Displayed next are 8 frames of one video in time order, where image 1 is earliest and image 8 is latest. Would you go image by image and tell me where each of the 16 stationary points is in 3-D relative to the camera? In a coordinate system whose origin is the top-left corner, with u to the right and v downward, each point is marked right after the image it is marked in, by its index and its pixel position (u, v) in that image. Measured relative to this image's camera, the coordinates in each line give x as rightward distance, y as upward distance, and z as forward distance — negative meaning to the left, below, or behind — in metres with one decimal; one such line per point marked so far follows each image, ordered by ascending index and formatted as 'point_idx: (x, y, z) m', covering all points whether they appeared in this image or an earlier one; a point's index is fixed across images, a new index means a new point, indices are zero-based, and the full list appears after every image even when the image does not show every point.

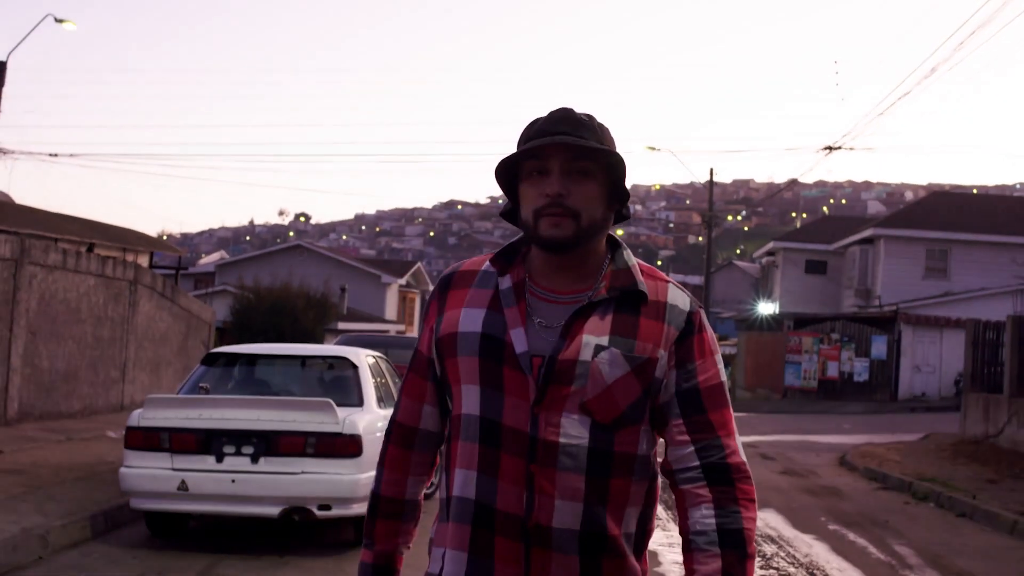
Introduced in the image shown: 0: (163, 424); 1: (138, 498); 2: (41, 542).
0: (-2.4, -0.9, +7.3) m
1: (-2.6, -1.5, +7.4) m
2: (-3.1, -1.7, +7.0) m
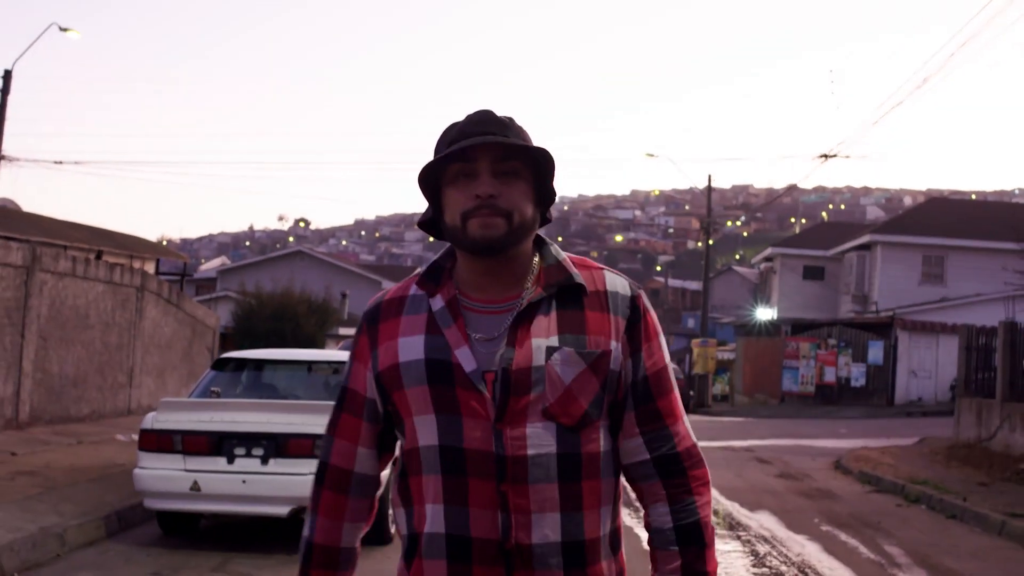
0: (-2.4, -1.0, +7.6) m
1: (-2.6, -1.5, +7.6) m
2: (-3.1, -1.7, +7.3) m
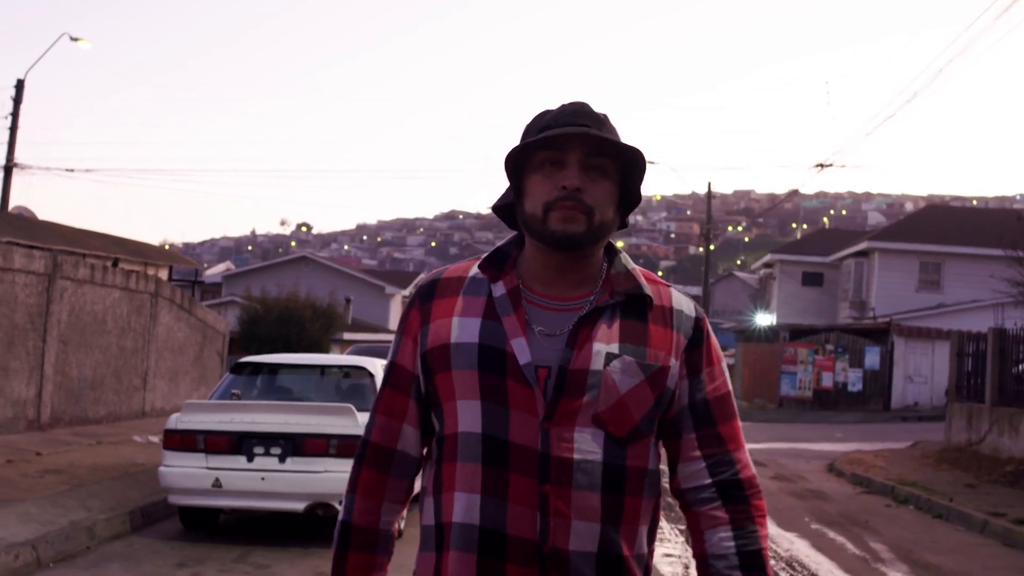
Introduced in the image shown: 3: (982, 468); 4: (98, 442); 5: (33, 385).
0: (-2.4, -1.1, +8.1) m
1: (-2.6, -1.6, +8.1) m
2: (-3.1, -1.8, +7.7) m
3: (+6.9, -2.6, +15.5) m
4: (-4.7, -1.7, +11.9) m
5: (-5.4, -1.1, +11.8) m
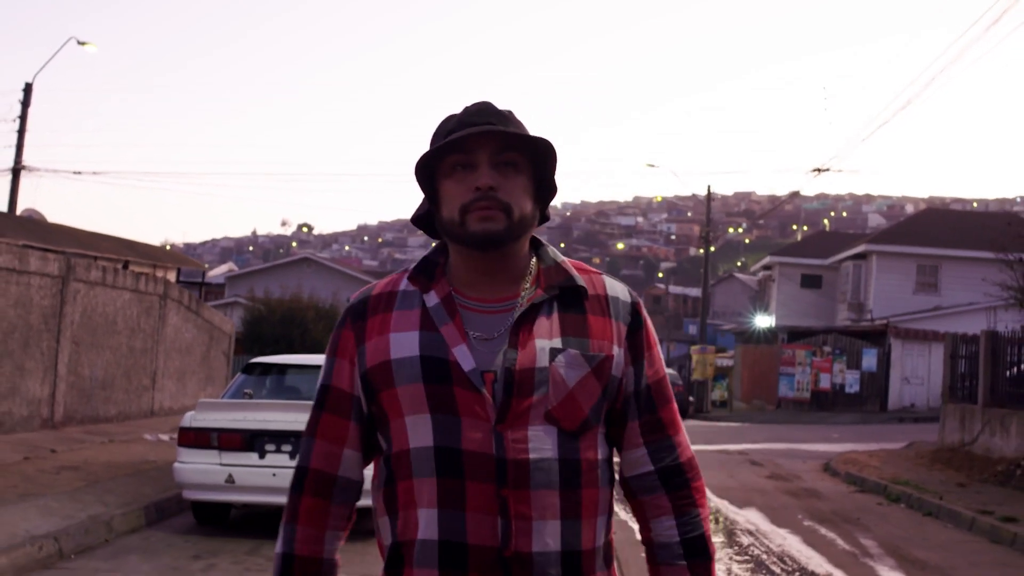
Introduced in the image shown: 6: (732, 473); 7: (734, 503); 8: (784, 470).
0: (-2.4, -1.1, +8.4) m
1: (-2.6, -1.6, +8.4) m
2: (-3.1, -1.8, +8.0) m
3: (+6.9, -2.7, +15.8) m
4: (-4.7, -1.8, +12.2) m
5: (-5.3, -1.1, +12.1) m
6: (+3.4, -2.8, +16.2) m
7: (+2.6, -2.6, +12.5) m
8: (+4.4, -3.0, +17.2) m
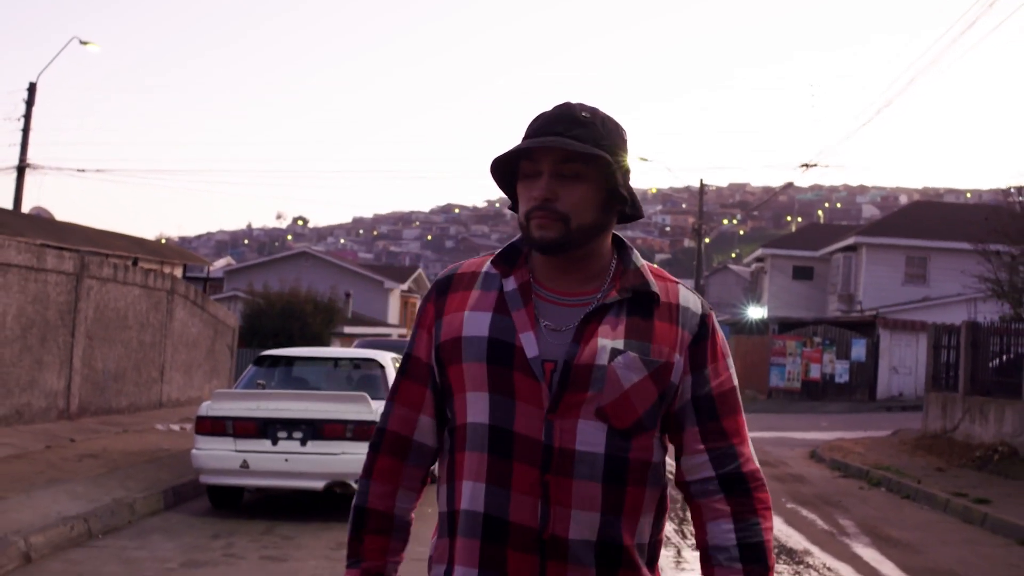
0: (-2.4, -1.1, +8.9) m
1: (-2.6, -1.6, +8.9) m
2: (-3.1, -1.8, +8.6) m
3: (+6.9, -2.6, +16.4) m
4: (-4.7, -1.7, +12.8) m
5: (-5.4, -1.1, +12.6) m
6: (+3.3, -2.7, +16.8) m
7: (+2.6, -2.5, +13.1) m
8: (+4.4, -2.8, +17.8) m
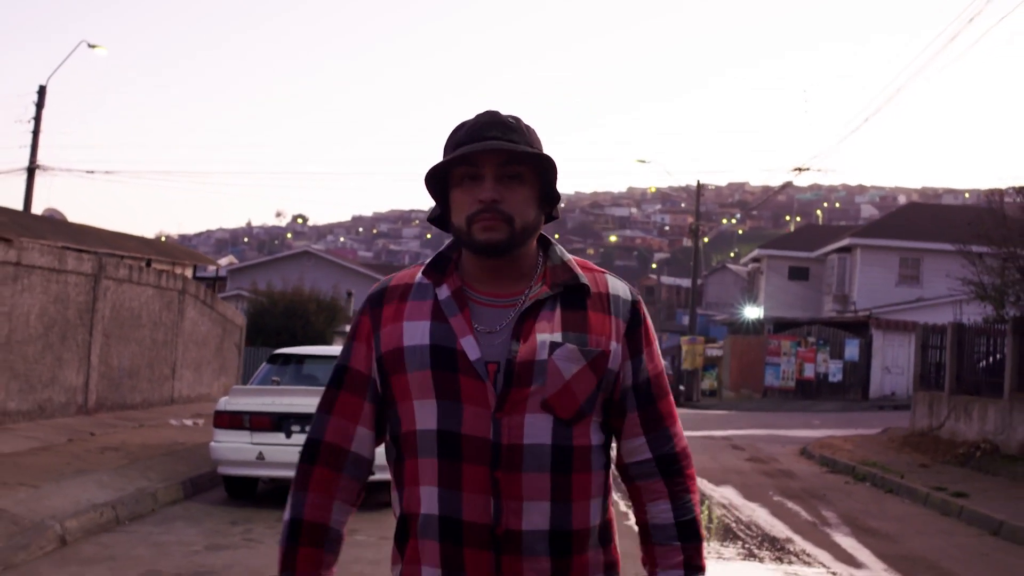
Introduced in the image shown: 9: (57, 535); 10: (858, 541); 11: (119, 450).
0: (-2.4, -1.1, +9.5) m
1: (-2.6, -1.6, +9.5) m
2: (-3.1, -1.8, +9.1) m
3: (+6.9, -2.6, +16.9) m
4: (-4.7, -1.7, +13.3) m
5: (-5.4, -1.1, +13.2) m
6: (+3.3, -2.8, +17.4) m
7: (+2.6, -2.5, +13.7) m
8: (+4.4, -2.9, +18.3) m
9: (-3.2, -1.8, +7.5) m
10: (+3.2, -2.3, +9.7) m
11: (-4.1, -1.7, +11.0) m
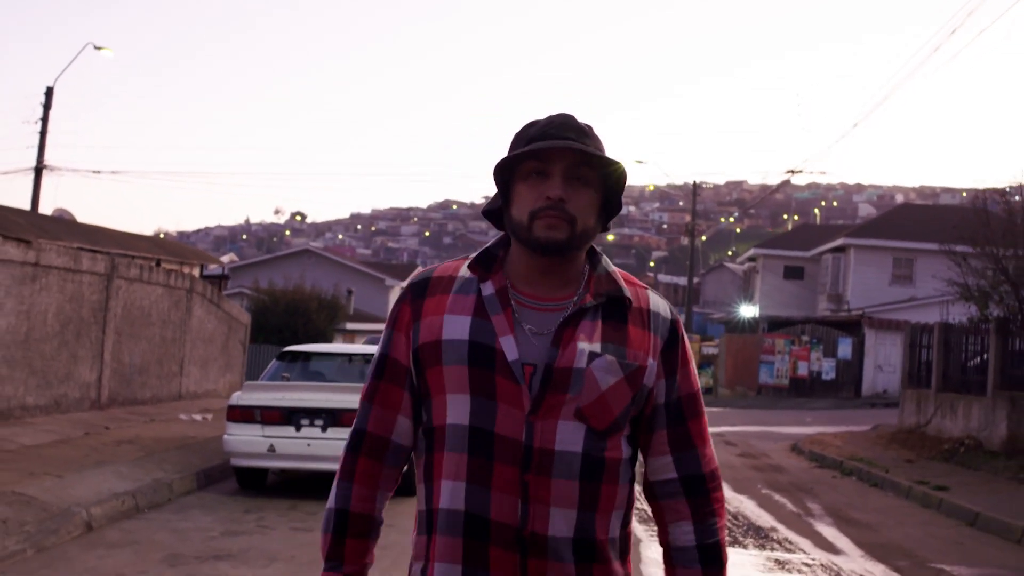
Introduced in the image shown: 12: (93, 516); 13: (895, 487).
0: (-2.4, -1.1, +10.0) m
1: (-2.6, -1.6, +10.0) m
2: (-3.1, -1.8, +9.6) m
3: (+6.8, -2.6, +17.4) m
4: (-4.7, -1.7, +13.8) m
5: (-5.4, -1.1, +13.7) m
6: (+3.3, -2.8, +17.9) m
7: (+2.6, -2.5, +14.1) m
8: (+4.3, -2.9, +18.8) m
9: (-3.2, -1.8, +8.0) m
10: (+3.2, -2.3, +10.1) m
11: (-4.1, -1.7, +11.5) m
12: (-3.2, -1.8, +8.2) m
13: (+4.8, -2.5, +13.3) m
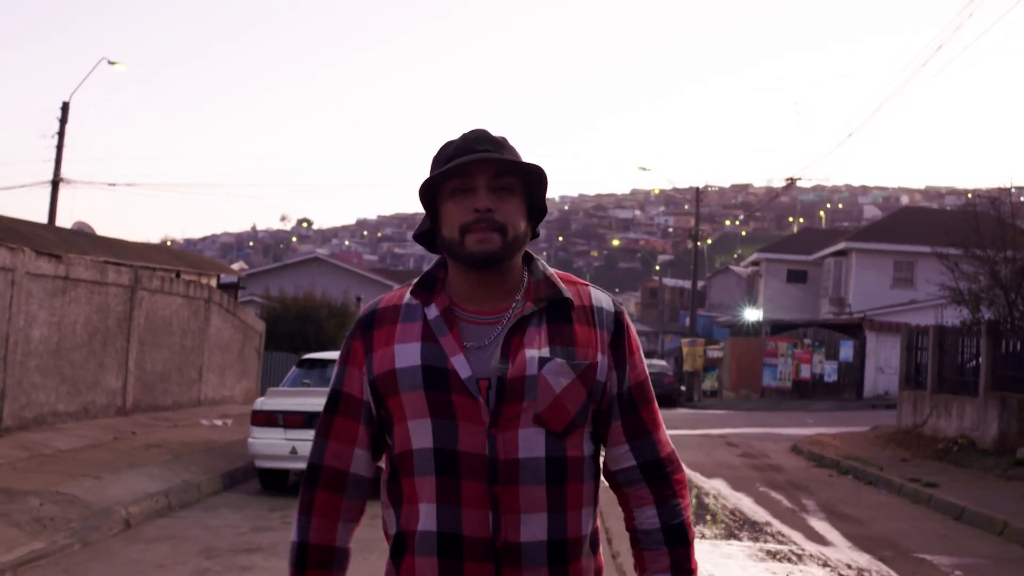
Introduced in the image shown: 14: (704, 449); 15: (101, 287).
0: (-2.3, -1.2, +10.6) m
1: (-2.5, -1.7, +10.6) m
2: (-3.0, -1.9, +10.2) m
3: (+7.0, -2.7, +18.0) m
4: (-4.6, -1.9, +14.4) m
5: (-5.3, -1.2, +14.3) m
6: (+3.4, -2.9, +18.4) m
7: (+2.7, -2.6, +14.7) m
8: (+4.5, -3.0, +19.4) m
9: (-3.2, -1.9, +8.6) m
10: (+3.2, -2.4, +10.7) m
11: (-4.0, -1.8, +12.1) m
12: (-3.2, -1.9, +8.8) m
13: (+4.9, -2.6, +13.9) m
14: (+3.5, -2.9, +19.1) m
15: (-5.3, 0.0, +13.7) m
